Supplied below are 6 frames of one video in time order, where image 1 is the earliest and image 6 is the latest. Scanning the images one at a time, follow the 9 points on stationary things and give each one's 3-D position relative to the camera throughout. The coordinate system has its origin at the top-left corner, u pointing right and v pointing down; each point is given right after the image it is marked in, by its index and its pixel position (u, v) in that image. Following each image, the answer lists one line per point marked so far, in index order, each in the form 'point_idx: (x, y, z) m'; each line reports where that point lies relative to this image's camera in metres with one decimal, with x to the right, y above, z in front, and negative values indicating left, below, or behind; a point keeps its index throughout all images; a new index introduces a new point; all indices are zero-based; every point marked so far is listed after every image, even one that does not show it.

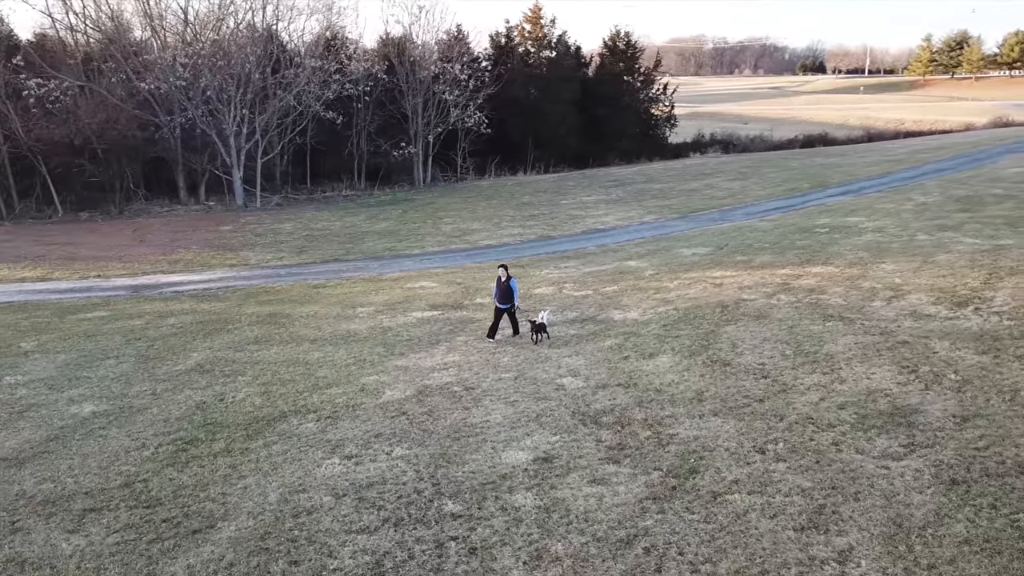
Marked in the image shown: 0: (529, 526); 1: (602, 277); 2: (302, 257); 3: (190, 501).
0: (+0.1, -1.7, +5.9) m
1: (+1.7, +0.2, +15.1) m
2: (-5.0, +0.7, +19.3) m
3: (-2.6, -1.7, +6.6) m
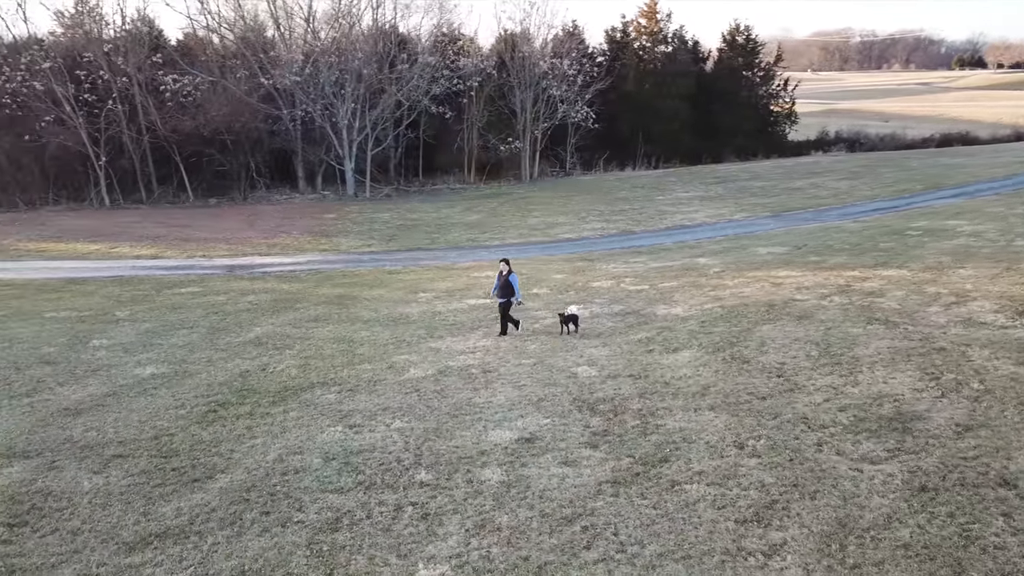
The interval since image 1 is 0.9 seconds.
0: (-0.2, -1.6, +6.2) m
1: (+2.8, +0.3, +15.0) m
2: (-3.0, +1.1, +20.2) m
3: (-2.8, -1.5, +7.3) m
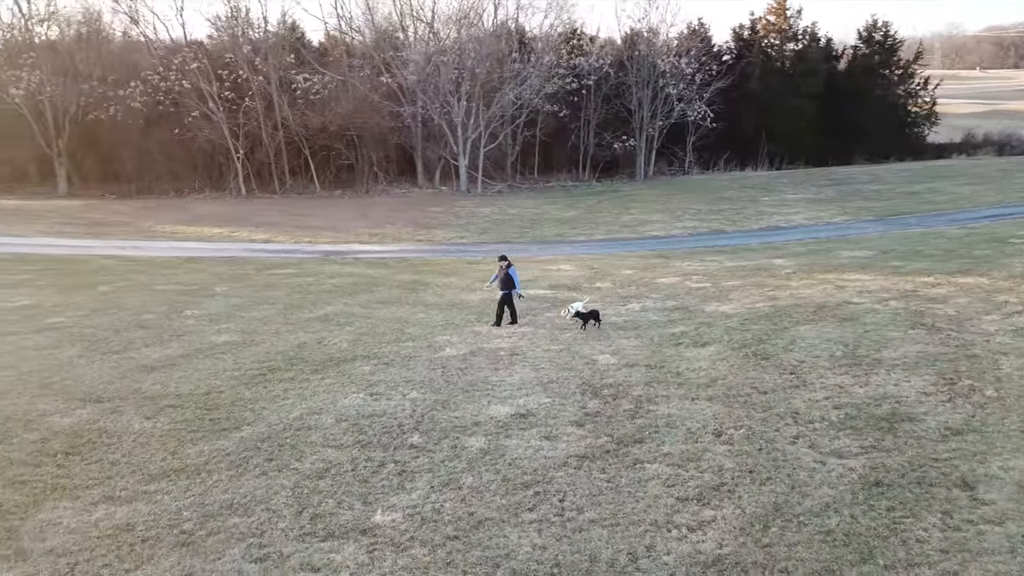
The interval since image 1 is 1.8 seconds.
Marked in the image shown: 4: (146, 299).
0: (-0.4, -1.4, +6.7) m
1: (+4.1, +0.3, +15.0) m
2: (-0.8, +1.3, +21.1) m
3: (-2.8, -1.2, +8.2) m
4: (-6.1, -0.2, +13.5) m
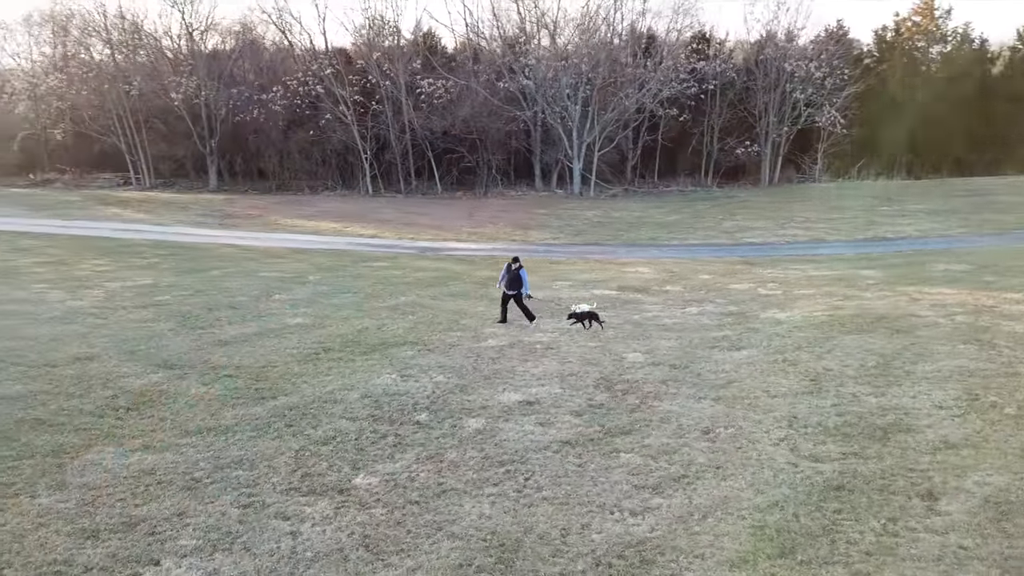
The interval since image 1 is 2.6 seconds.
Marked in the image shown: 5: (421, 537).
0: (-0.5, -1.3, +7.2) m
1: (+5.4, +0.1, +14.6) m
2: (+1.7, +1.3, +21.4) m
3: (-2.6, -1.0, +9.1) m
4: (-4.9, +0.1, +14.9) m
5: (-0.6, -1.6, +5.4) m
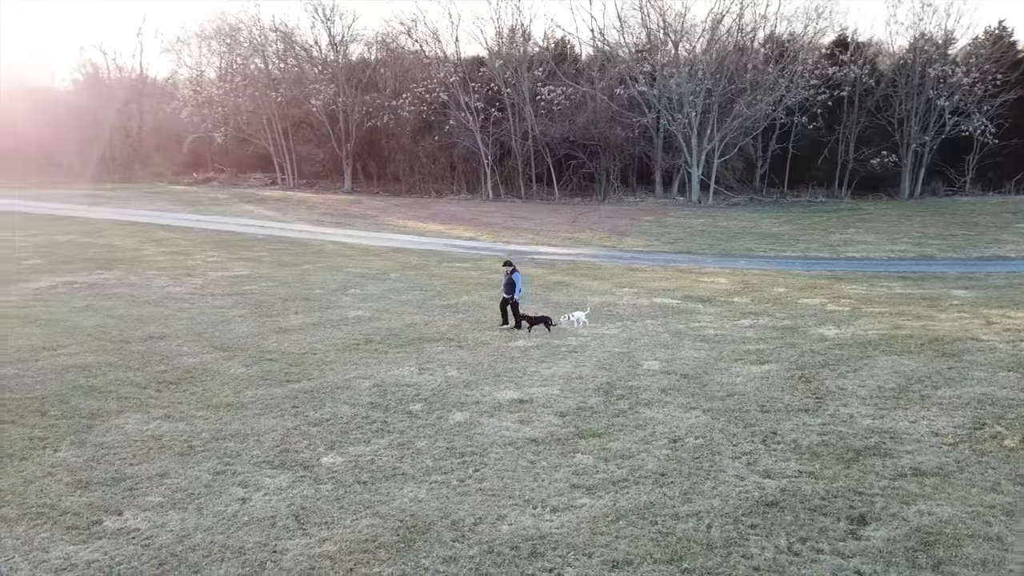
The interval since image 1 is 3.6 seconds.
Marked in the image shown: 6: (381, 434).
0: (-0.8, -1.3, +7.6) m
1: (+6.5, -0.2, +13.8) m
2: (+4.1, +1.1, +21.2) m
3: (-2.4, -1.0, +9.8) m
4: (-3.6, +0.2, +15.9) m
5: (-1.2, -1.6, +5.8) m
6: (-1.2, -1.3, +7.5) m
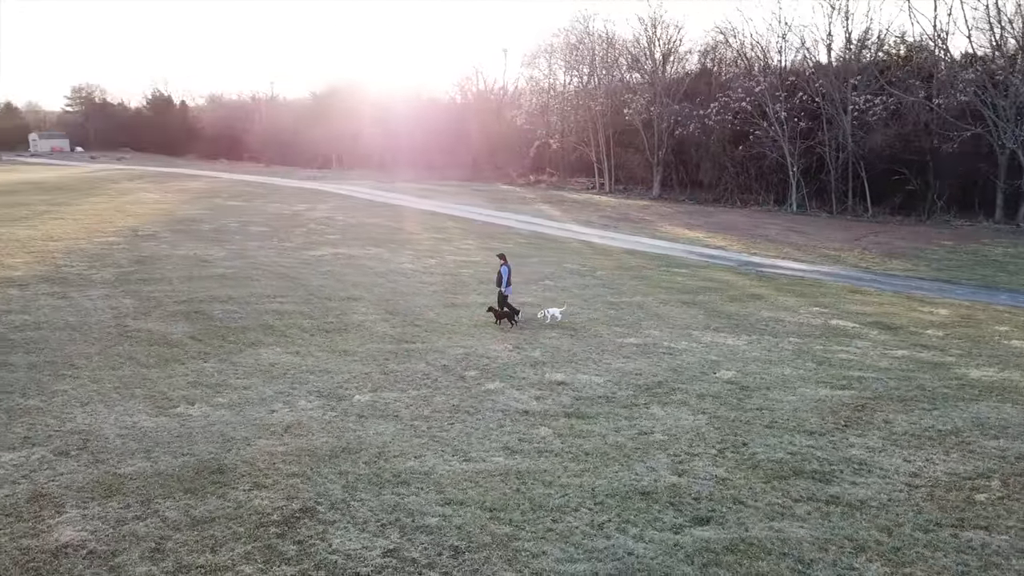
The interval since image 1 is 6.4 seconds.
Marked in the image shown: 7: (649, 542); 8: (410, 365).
0: (-0.6, -1.1, +8.7) m
1: (+8.7, -0.9, +11.3) m
2: (+9.8, +0.3, +19.0) m
3: (-1.1, -0.7, +11.5) m
4: (+0.6, +0.4, +17.5) m
5: (-1.7, -1.3, +7.3) m
6: (-1.0, -1.1, +8.8) m
7: (+0.9, -1.6, +5.2) m
8: (-1.2, -0.9, +9.8) m
